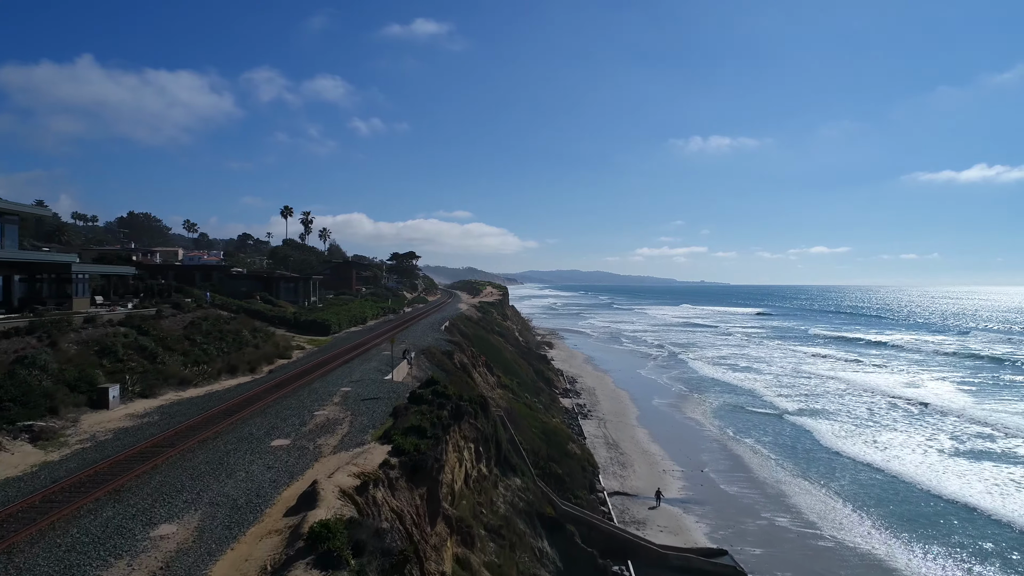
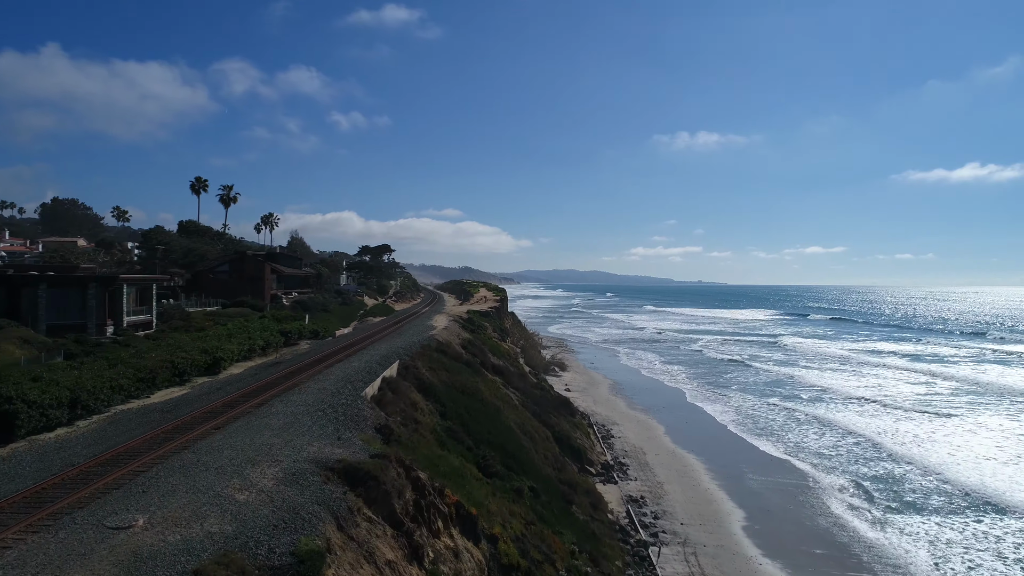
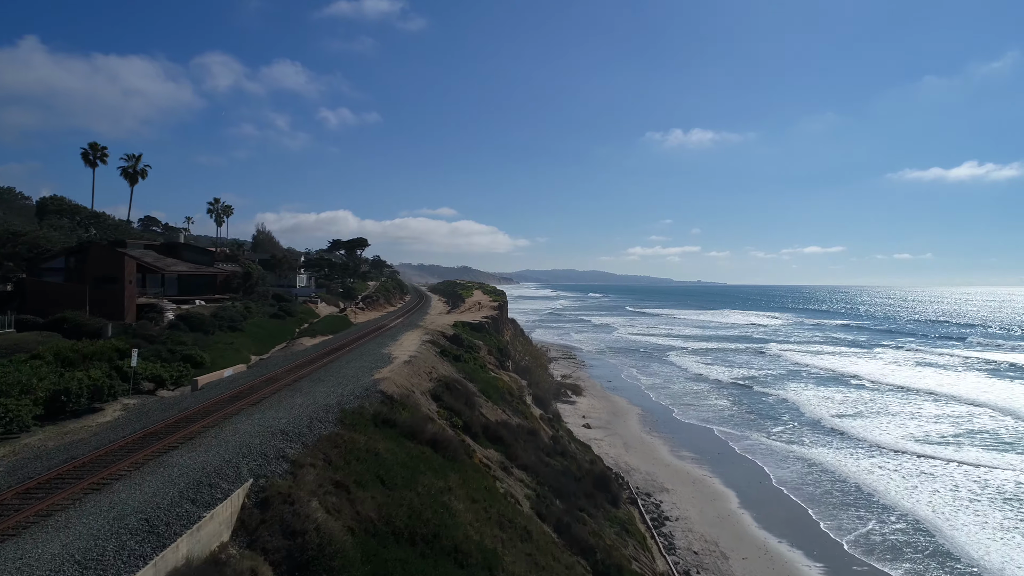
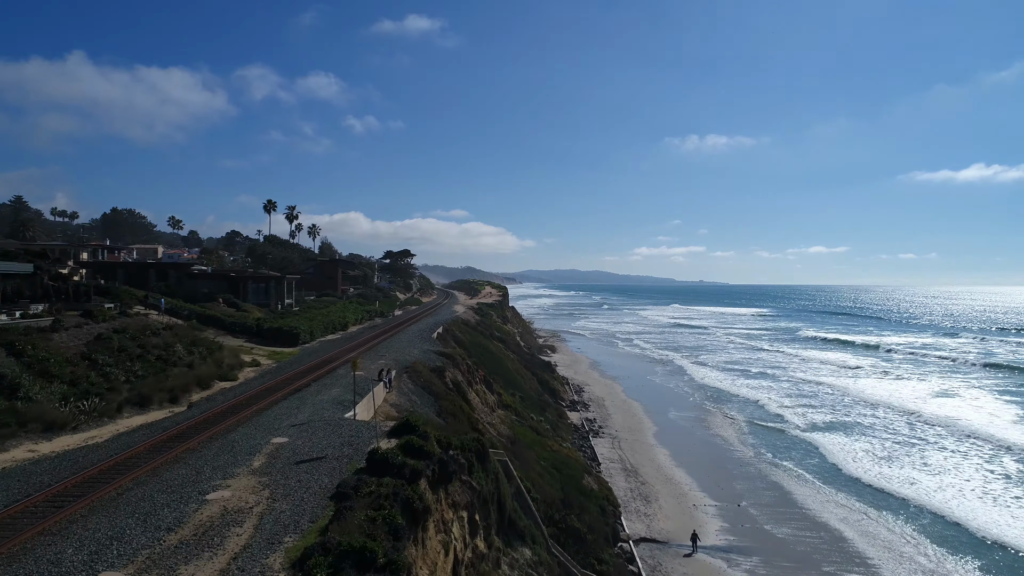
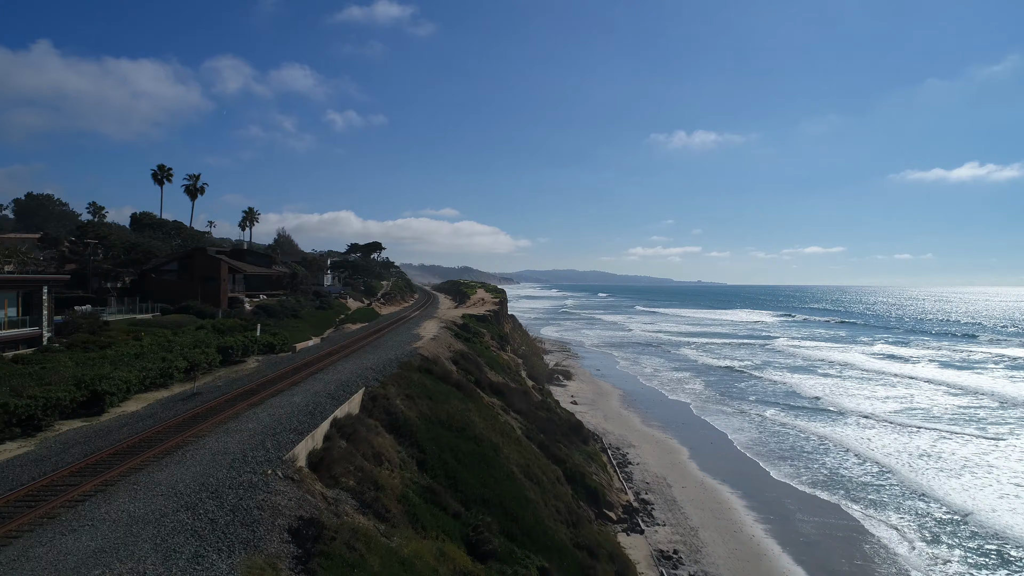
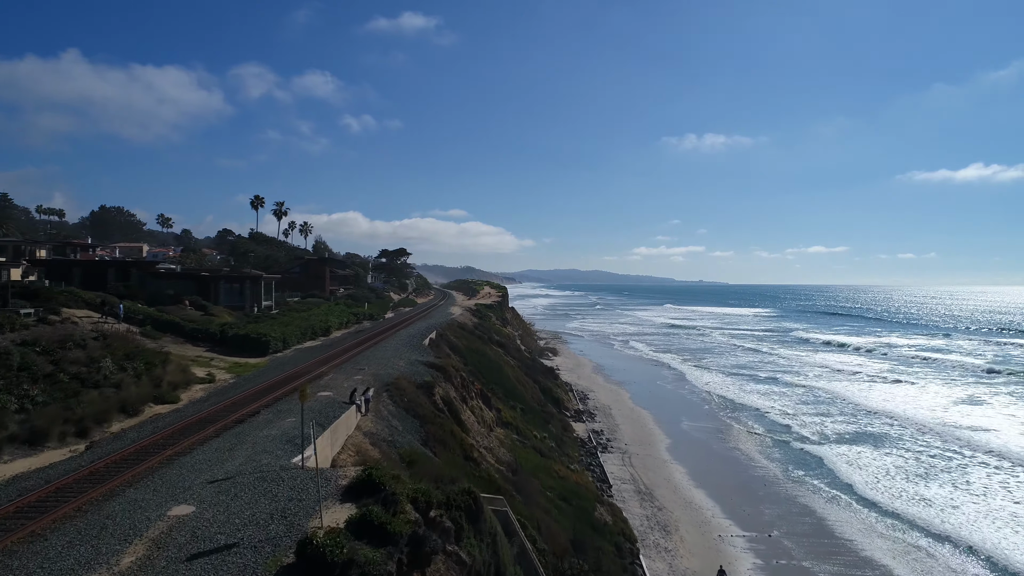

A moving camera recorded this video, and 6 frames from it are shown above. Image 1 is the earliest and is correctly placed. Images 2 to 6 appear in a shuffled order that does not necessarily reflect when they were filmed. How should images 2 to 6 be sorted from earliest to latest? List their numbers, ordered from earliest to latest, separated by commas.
4, 6, 2, 5, 3
